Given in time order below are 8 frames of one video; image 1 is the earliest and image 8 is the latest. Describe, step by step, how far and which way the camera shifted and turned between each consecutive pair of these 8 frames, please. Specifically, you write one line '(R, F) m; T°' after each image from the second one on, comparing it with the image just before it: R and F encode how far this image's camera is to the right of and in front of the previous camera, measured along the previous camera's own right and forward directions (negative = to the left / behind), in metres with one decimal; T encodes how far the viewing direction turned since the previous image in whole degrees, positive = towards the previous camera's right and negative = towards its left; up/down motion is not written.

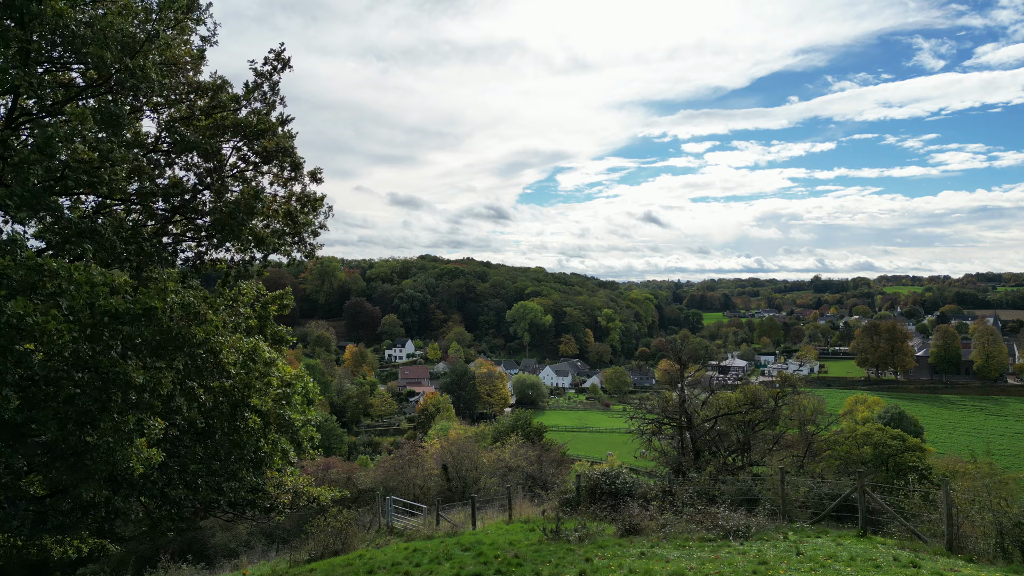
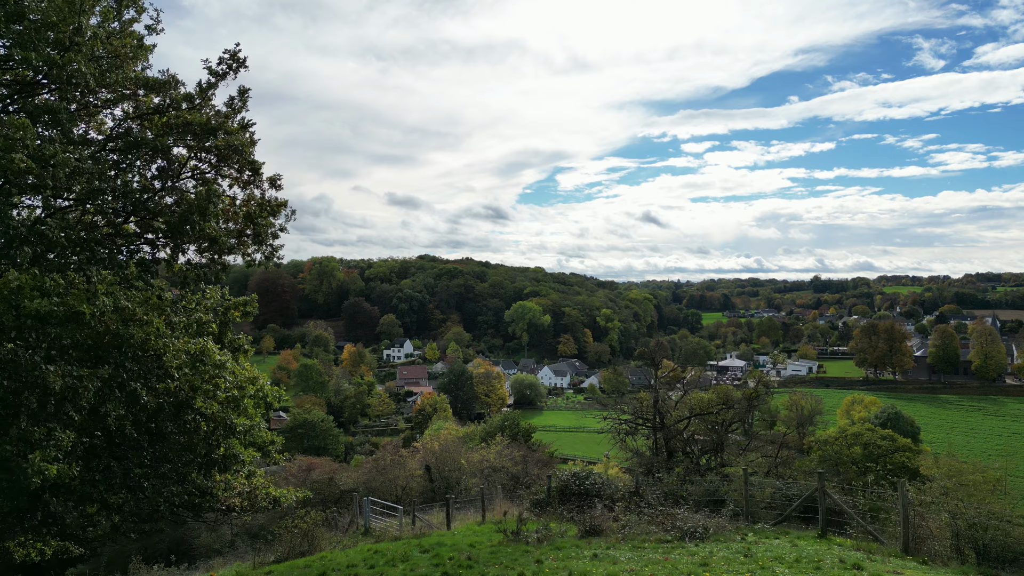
(+0.8, 0.0) m; 0°
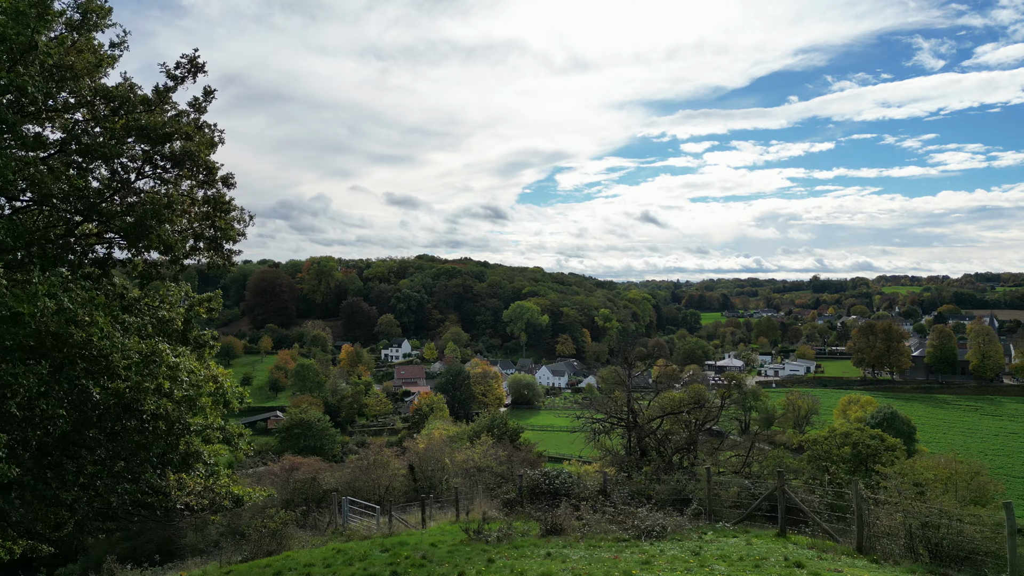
(+0.8, 0.0) m; 0°
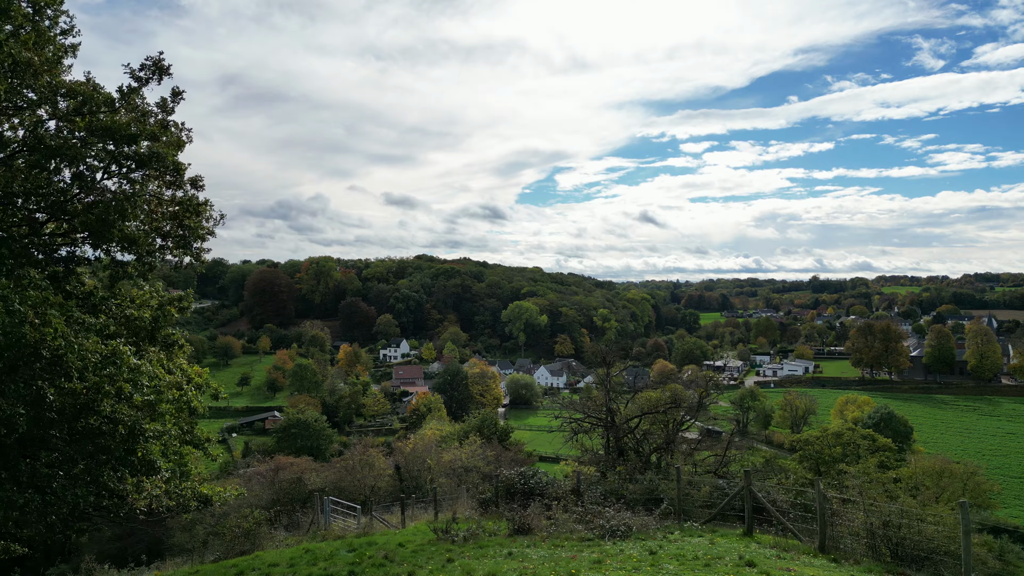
(+0.6, 0.0) m; 0°
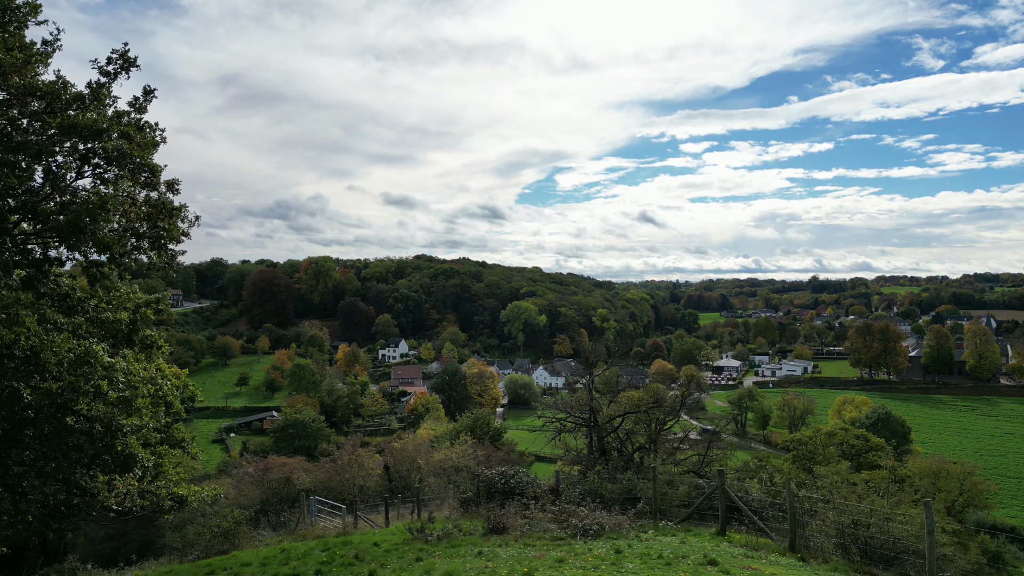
(+0.5, 0.0) m; 0°
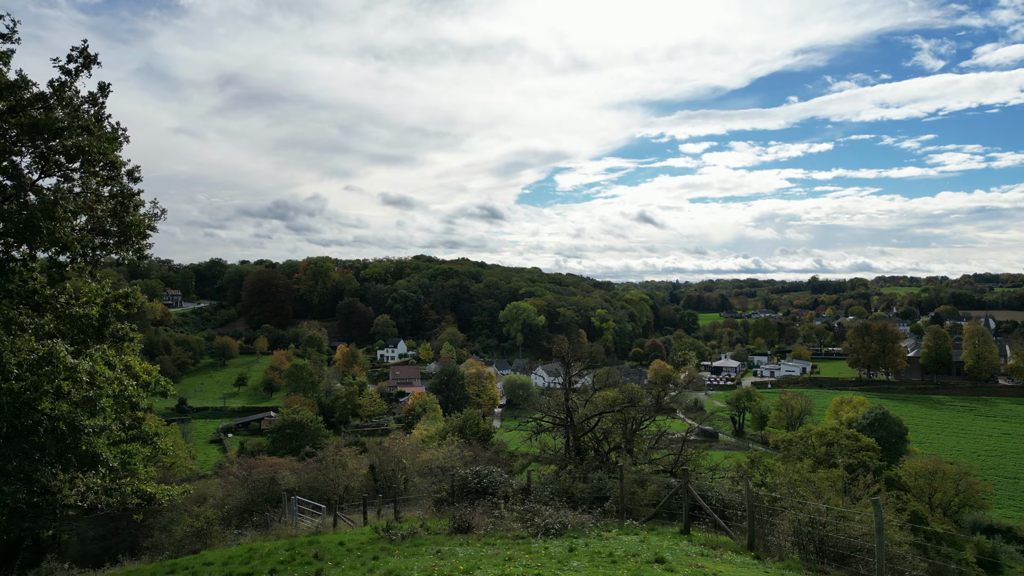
(+0.7, 0.0) m; 0°
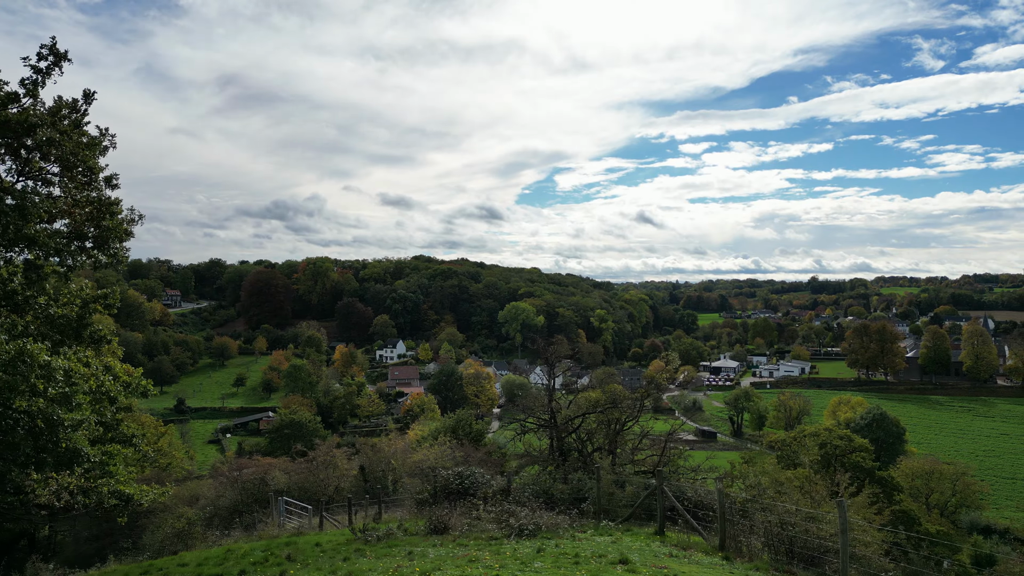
(+0.5, 0.0) m; 0°
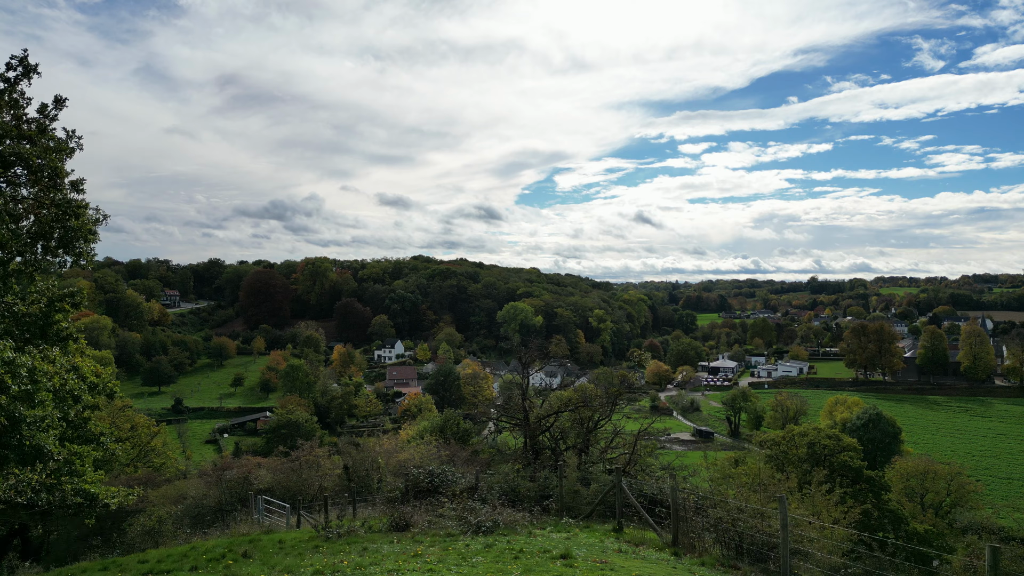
(+0.8, -0.1) m; 0°
